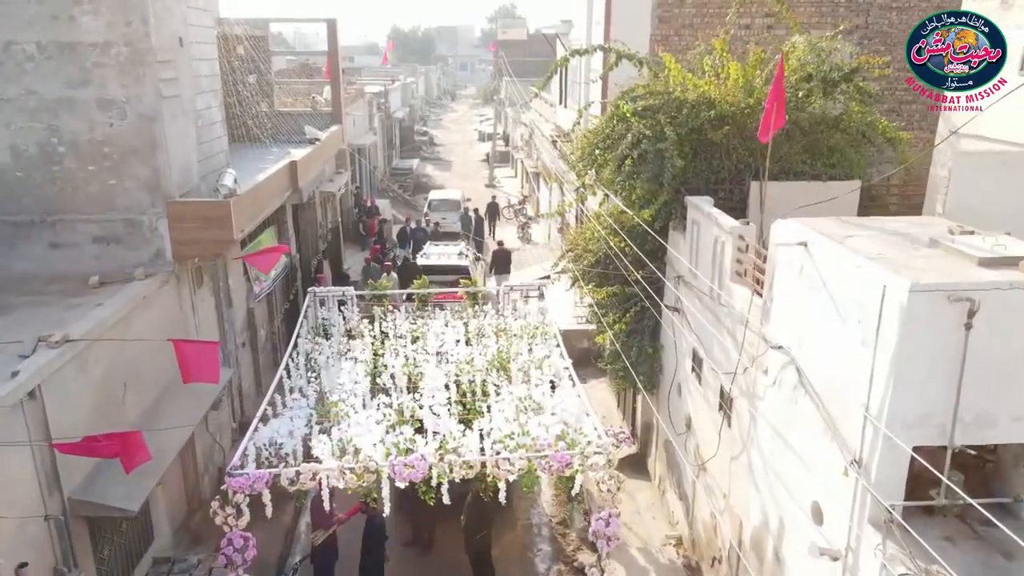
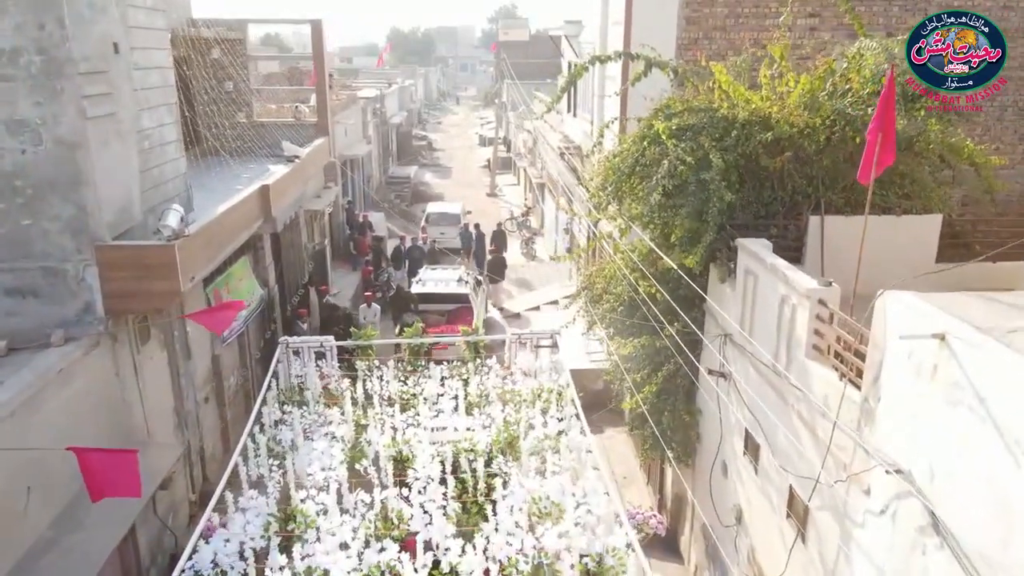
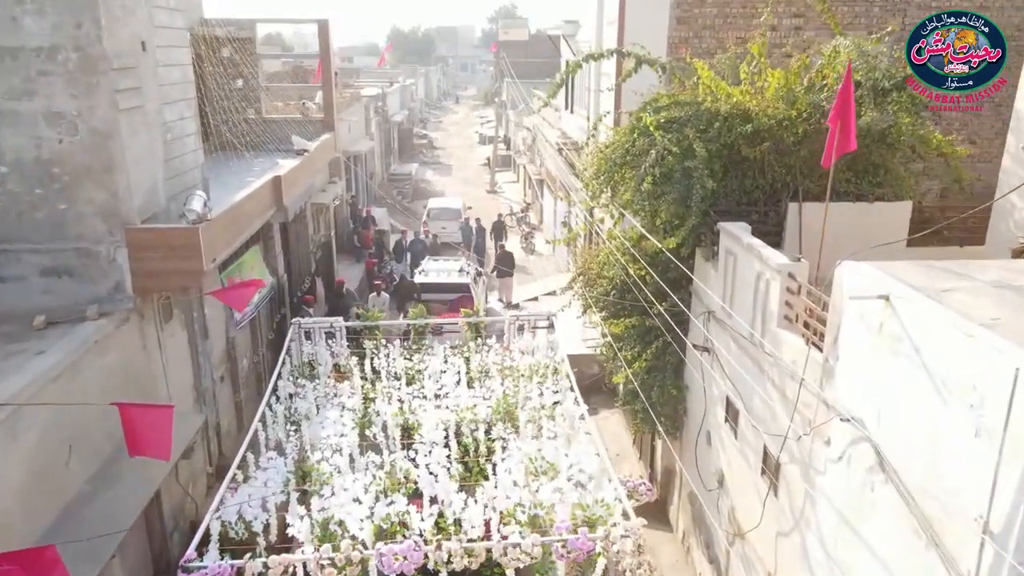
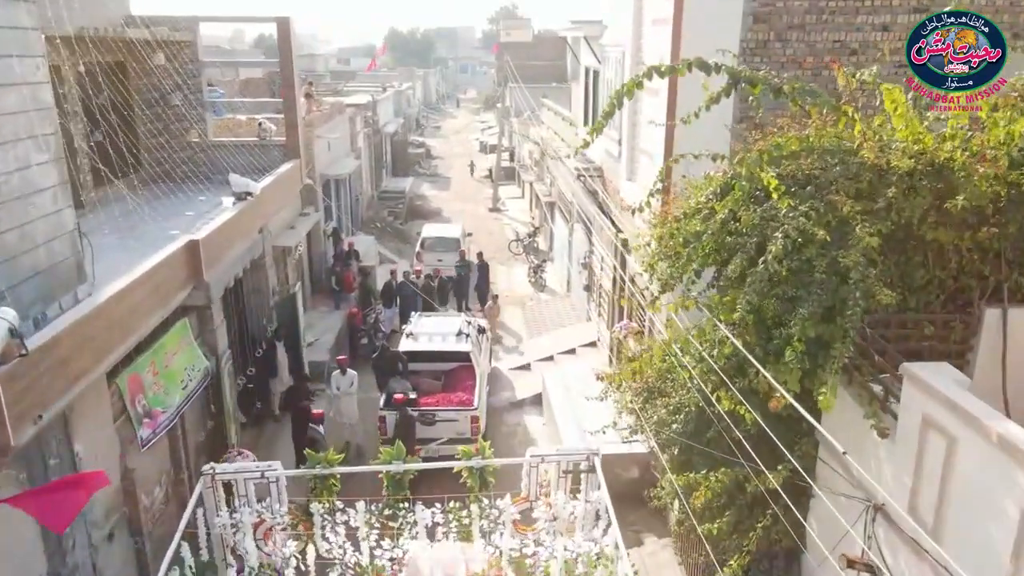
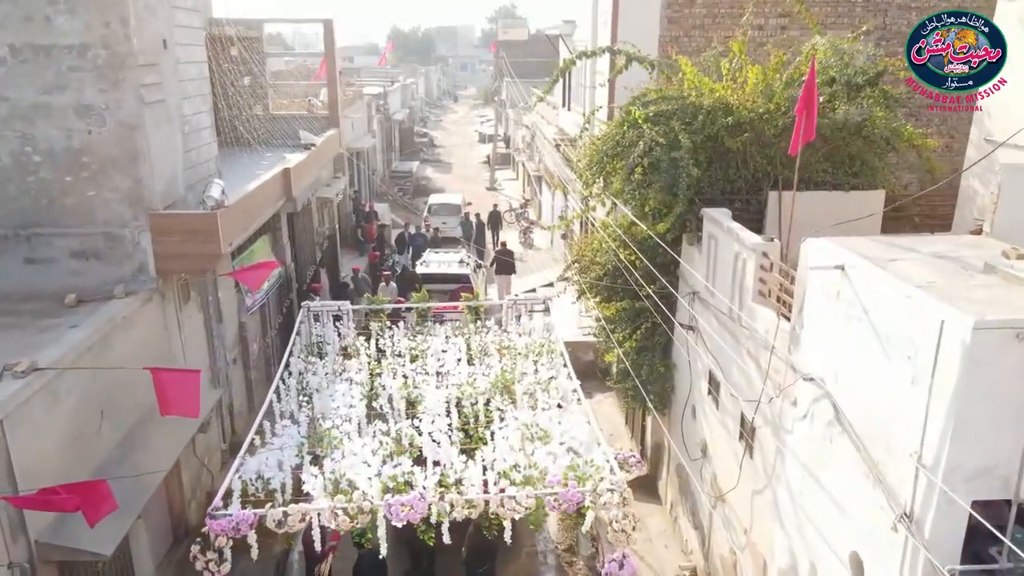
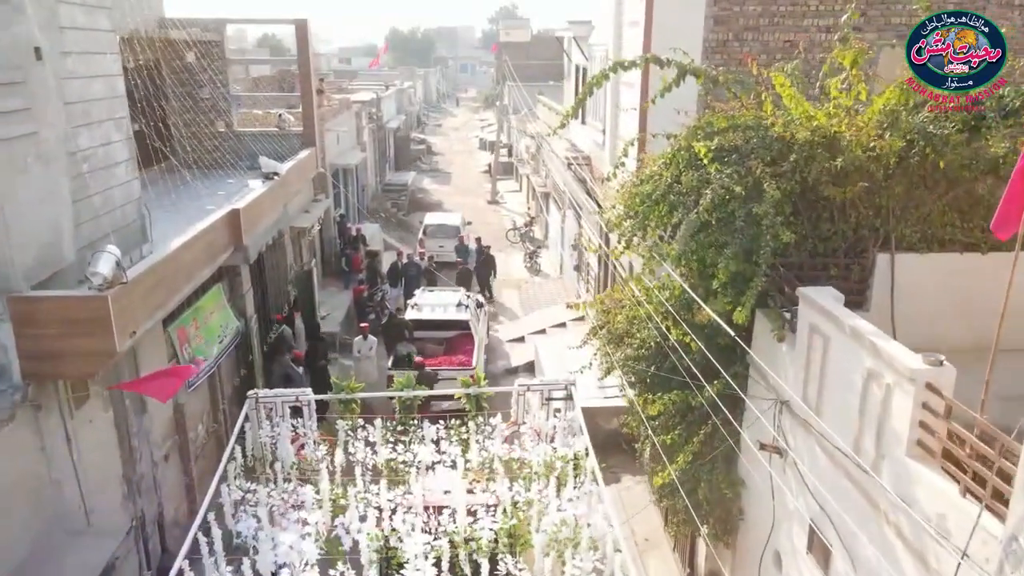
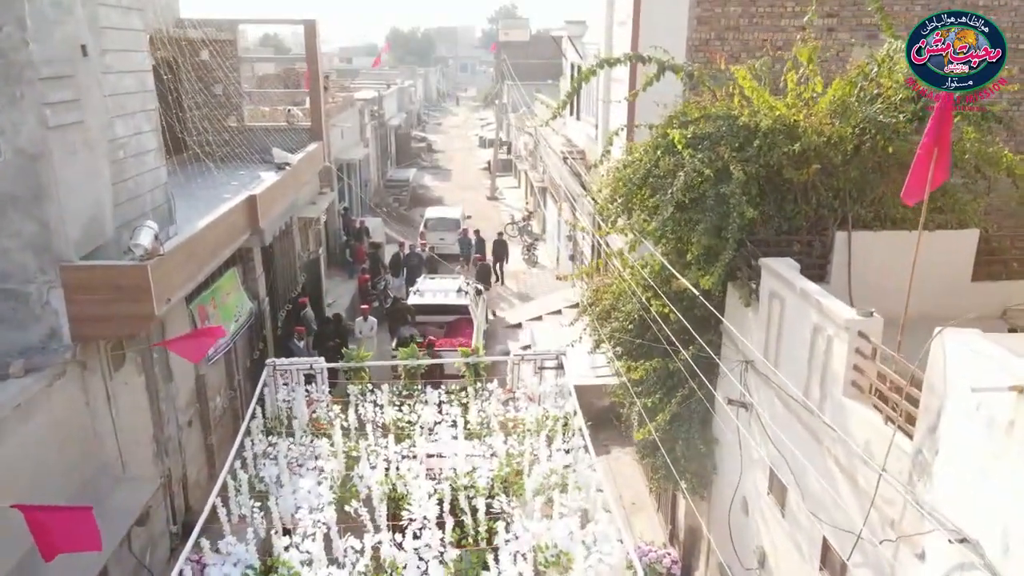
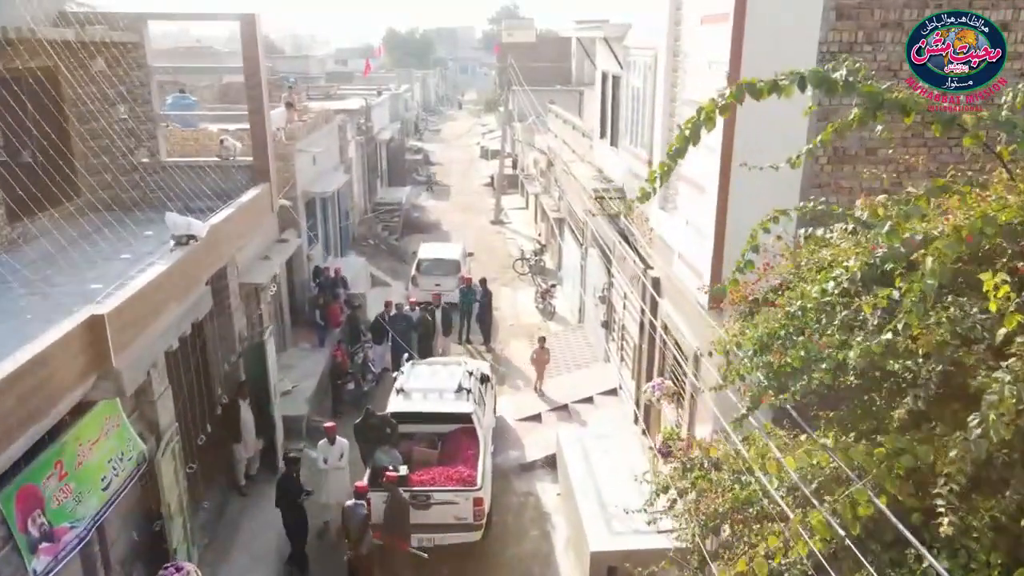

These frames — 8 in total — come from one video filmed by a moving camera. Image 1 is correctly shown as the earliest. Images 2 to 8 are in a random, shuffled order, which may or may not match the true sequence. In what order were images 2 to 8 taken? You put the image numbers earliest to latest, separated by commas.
5, 3, 2, 7, 6, 4, 8
